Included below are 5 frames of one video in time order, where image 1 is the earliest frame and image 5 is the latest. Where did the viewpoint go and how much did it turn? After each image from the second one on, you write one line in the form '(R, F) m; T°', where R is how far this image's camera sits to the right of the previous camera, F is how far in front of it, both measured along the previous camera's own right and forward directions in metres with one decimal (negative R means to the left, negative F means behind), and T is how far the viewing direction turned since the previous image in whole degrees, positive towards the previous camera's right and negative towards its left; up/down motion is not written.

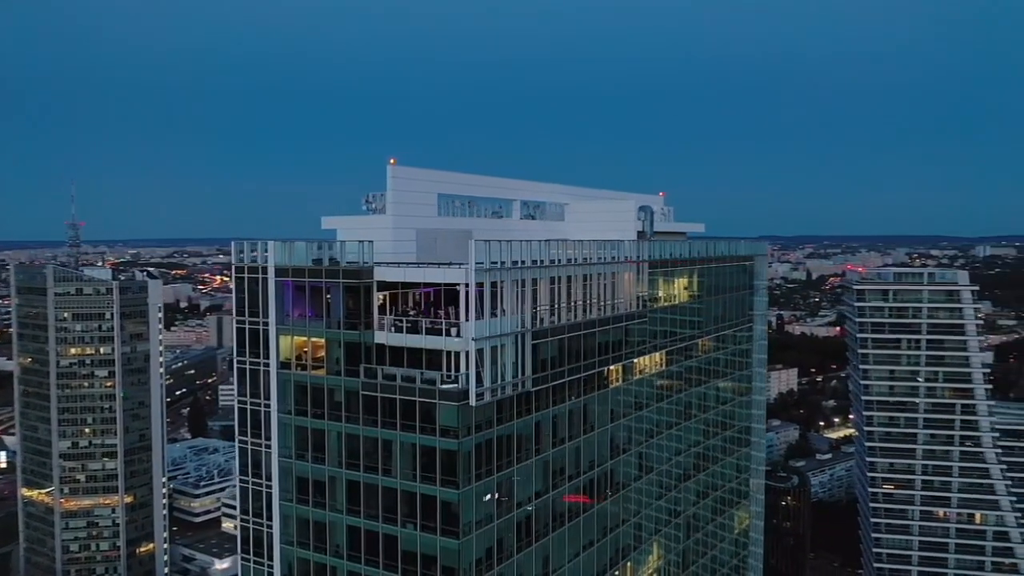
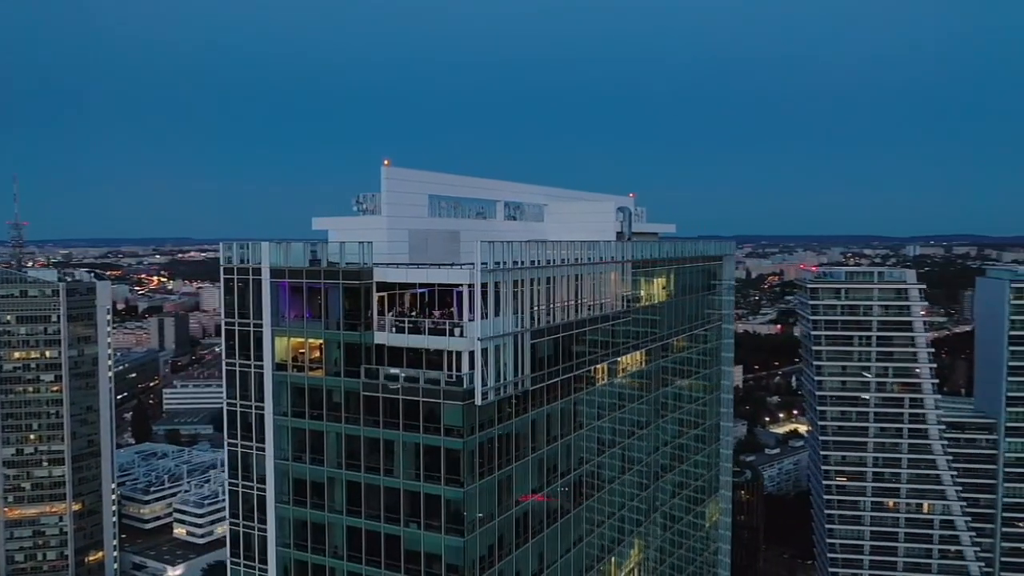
(-1.3, -0.3) m; +3°
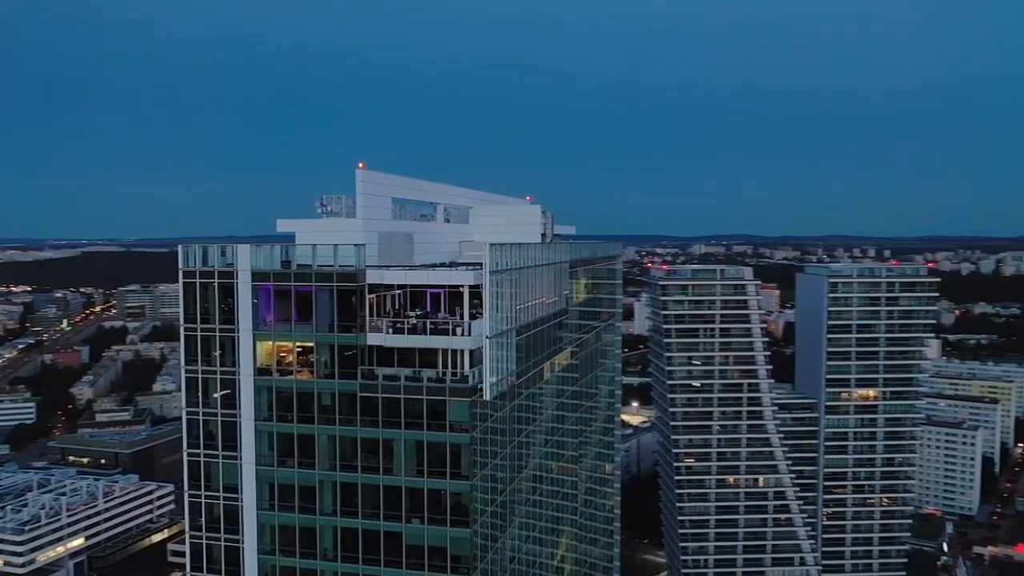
(-4.4, -0.8) m; +11°
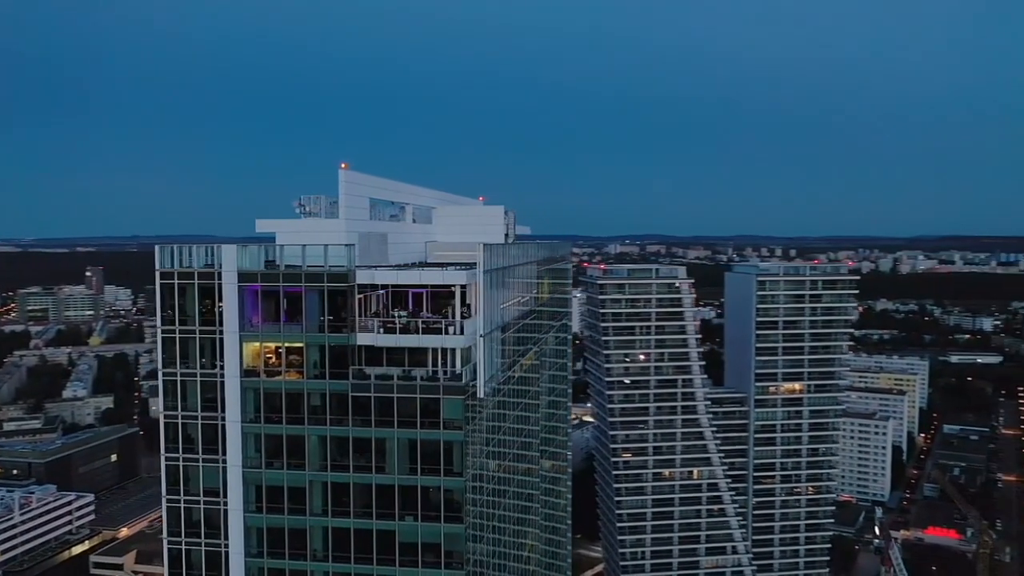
(+1.1, +0.2) m; -1°
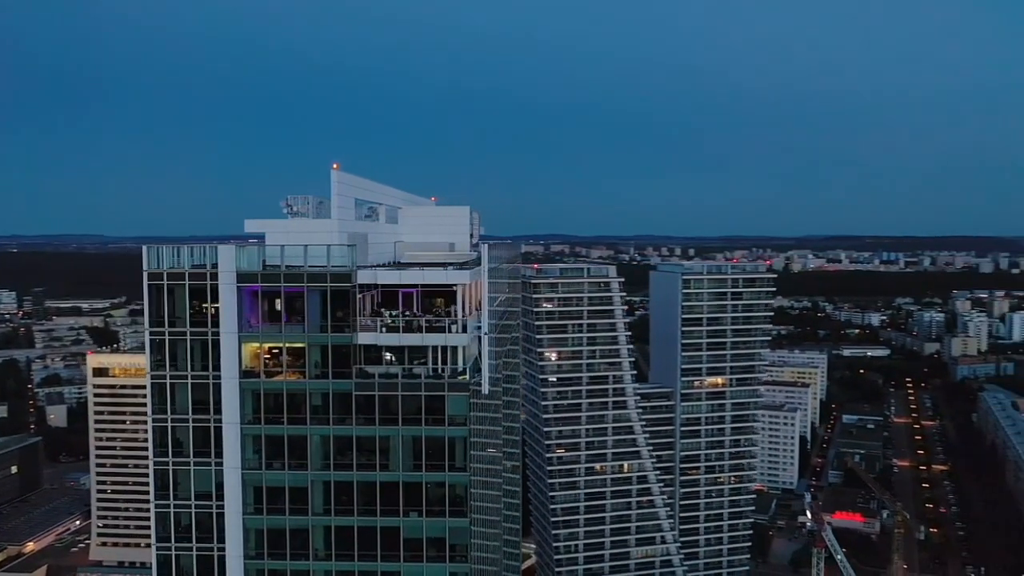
(-2.7, -0.6) m; +6°
